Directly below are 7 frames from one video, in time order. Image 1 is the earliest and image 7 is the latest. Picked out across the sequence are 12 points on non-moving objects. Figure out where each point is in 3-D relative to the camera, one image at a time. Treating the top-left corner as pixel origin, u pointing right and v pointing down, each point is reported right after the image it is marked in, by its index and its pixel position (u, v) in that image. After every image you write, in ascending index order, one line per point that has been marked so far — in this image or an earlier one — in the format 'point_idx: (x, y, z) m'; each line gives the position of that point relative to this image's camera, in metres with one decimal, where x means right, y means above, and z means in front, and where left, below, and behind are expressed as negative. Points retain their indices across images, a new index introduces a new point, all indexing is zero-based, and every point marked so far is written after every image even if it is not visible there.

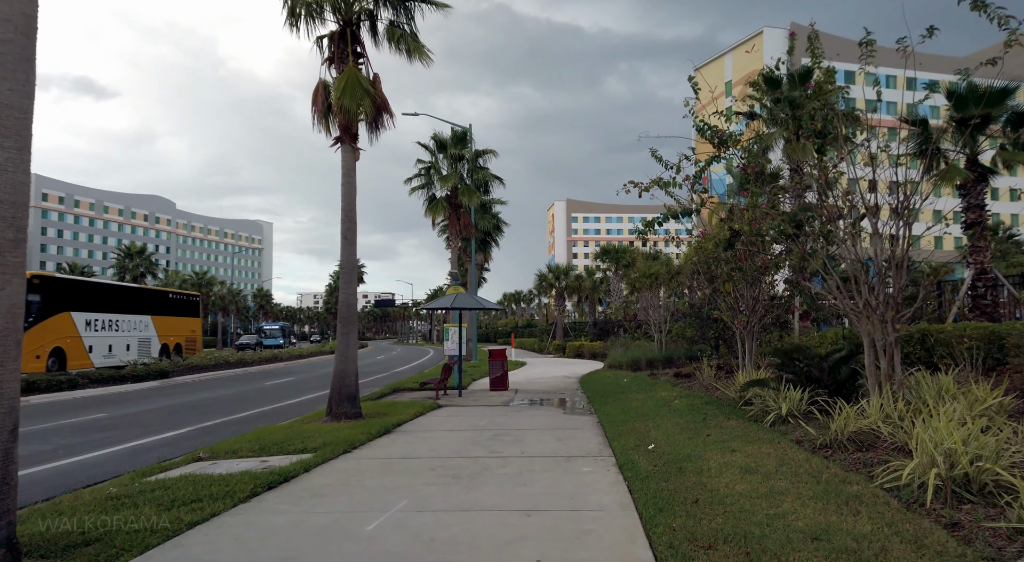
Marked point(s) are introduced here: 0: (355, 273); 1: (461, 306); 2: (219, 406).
0: (-2.7, +0.1, +10.6) m
1: (-1.3, -0.6, +15.2) m
2: (-7.6, -3.2, +15.7) m
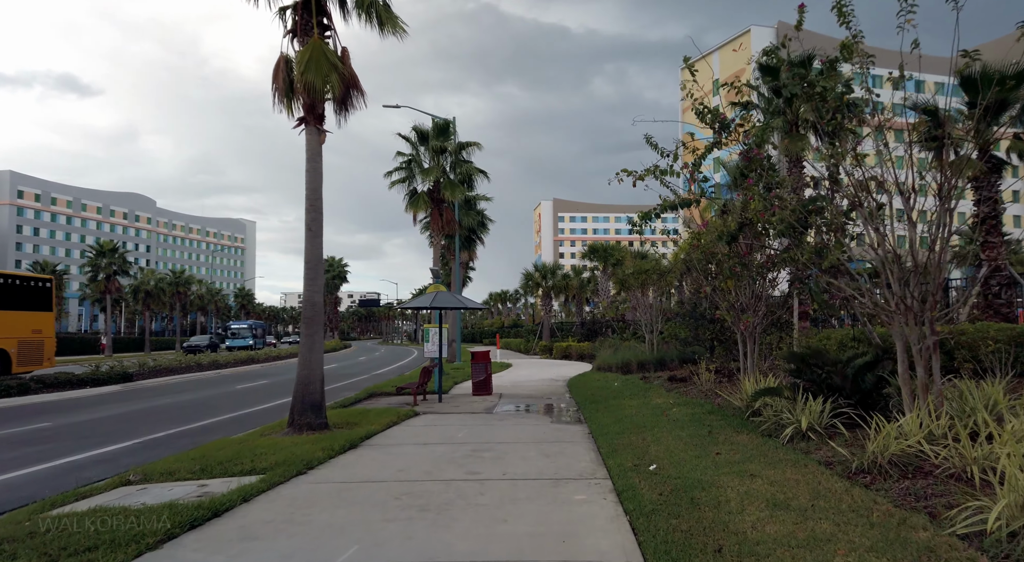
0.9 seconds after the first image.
0: (-3.0, +0.2, +9.6) m
1: (-1.7, -0.6, +14.2) m
2: (-8.0, -3.1, +14.6) m
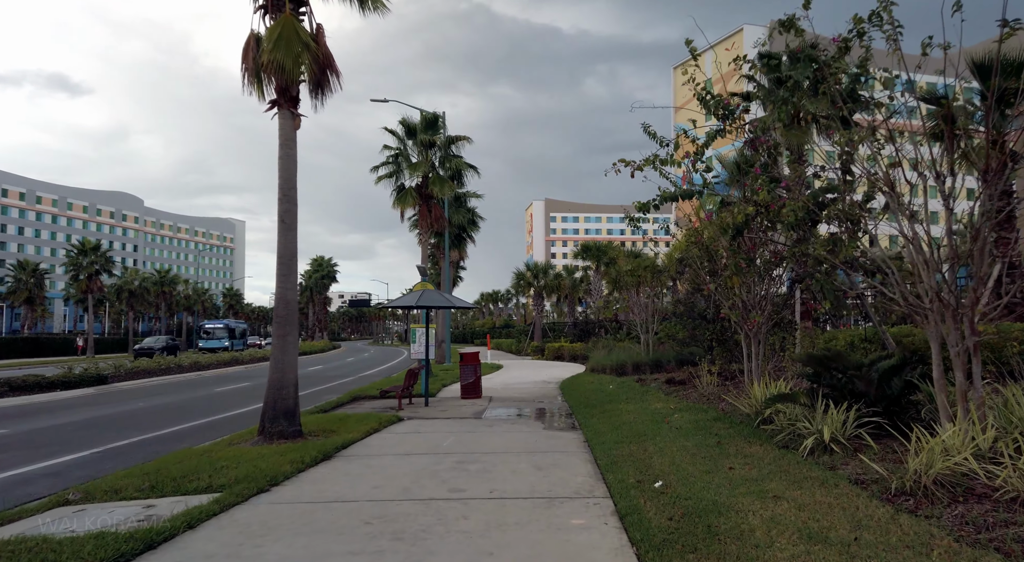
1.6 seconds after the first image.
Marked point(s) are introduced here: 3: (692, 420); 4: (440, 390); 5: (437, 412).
0: (-3.1, +0.2, +8.9) m
1: (-1.9, -0.5, +13.5) m
2: (-8.2, -3.1, +13.8) m
3: (+2.4, -1.8, +8.1) m
4: (-1.9, -2.9, +16.0) m
5: (-1.6, -2.7, +12.7) m
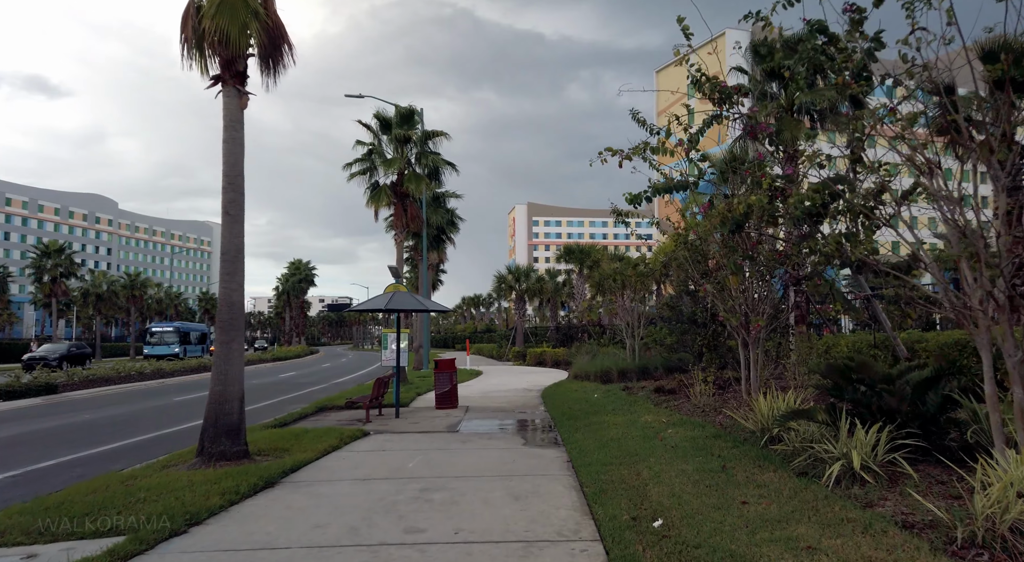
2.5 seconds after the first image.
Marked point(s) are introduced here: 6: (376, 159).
0: (-3.5, +0.3, +7.9) m
1: (-2.3, -0.5, +12.5) m
2: (-8.6, -3.1, +12.6) m
3: (+2.1, -1.8, +7.2) m
4: (-2.4, -2.9, +15.0) m
5: (-2.0, -2.7, +11.7) m
6: (-4.4, +3.9, +19.9) m
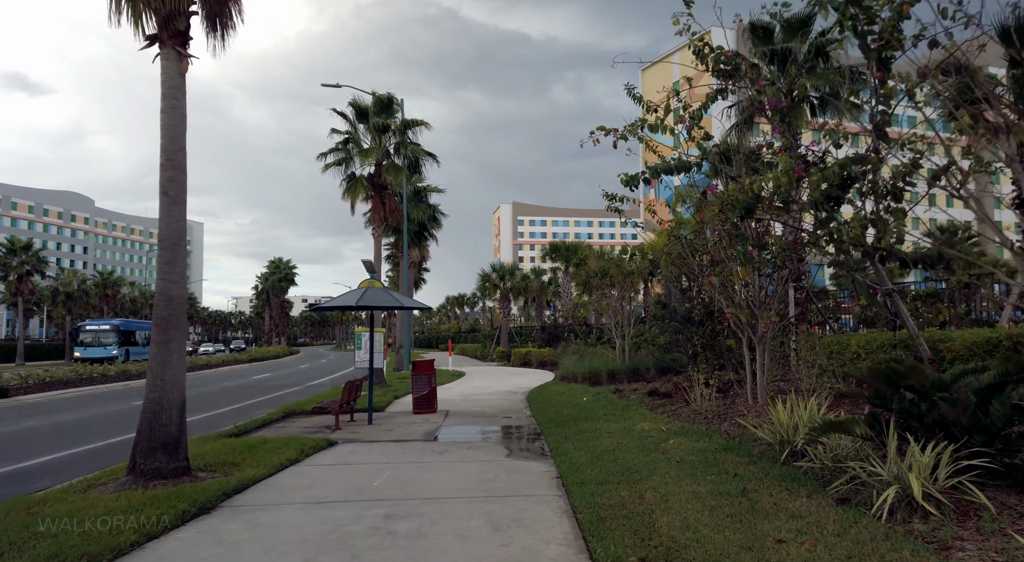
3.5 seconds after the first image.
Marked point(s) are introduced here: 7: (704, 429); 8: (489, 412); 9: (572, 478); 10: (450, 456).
0: (-3.7, +0.4, +6.8) m
1: (-2.6, -0.4, +11.5) m
2: (-9.0, -3.0, +11.4) m
3: (+1.9, -1.7, +6.3) m
4: (-2.8, -2.8, +14.0) m
5: (-2.3, -2.6, +10.7) m
6: (-4.9, +4.0, +18.8) m
7: (+2.3, -1.8, +7.3) m
8: (-0.5, -2.8, +13.2) m
9: (+0.6, -2.0, +6.2) m
10: (-0.8, -2.3, +8.3) m
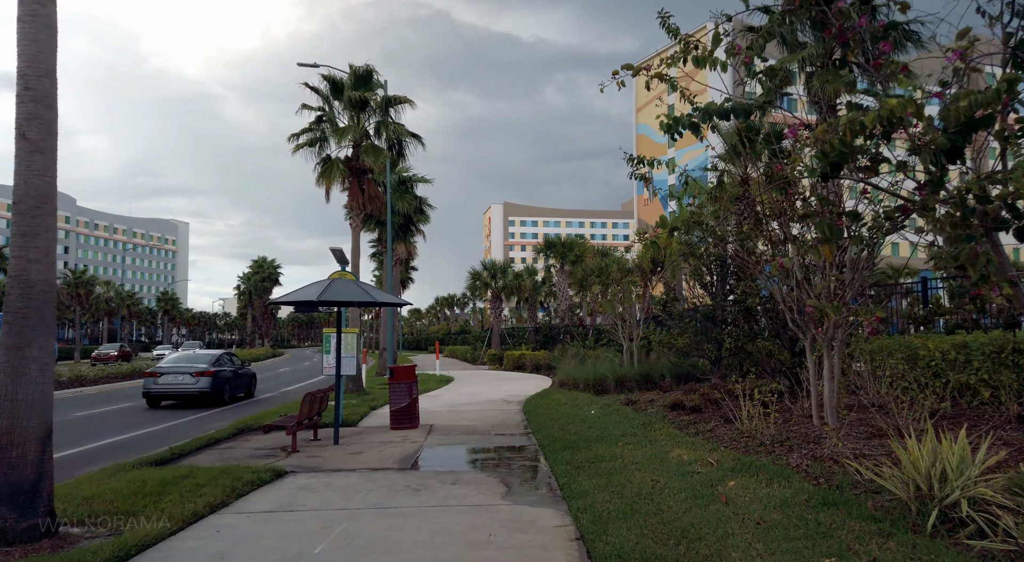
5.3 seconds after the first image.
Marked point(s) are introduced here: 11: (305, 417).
0: (-3.7, +0.5, +4.8) m
1: (-2.7, -0.3, +9.6) m
2: (-9.0, -2.8, +9.4) m
3: (+1.9, -1.6, +4.4) m
4: (-2.9, -2.7, +12.0) m
5: (-2.4, -2.5, +8.8) m
6: (-5.1, +4.2, +16.8) m
7: (+2.3, -1.6, +5.4) m
8: (-0.6, -2.7, +11.2) m
9: (+0.6, -1.8, +4.2) m
10: (-0.9, -2.2, +6.3) m
11: (-3.1, -2.0, +9.3) m
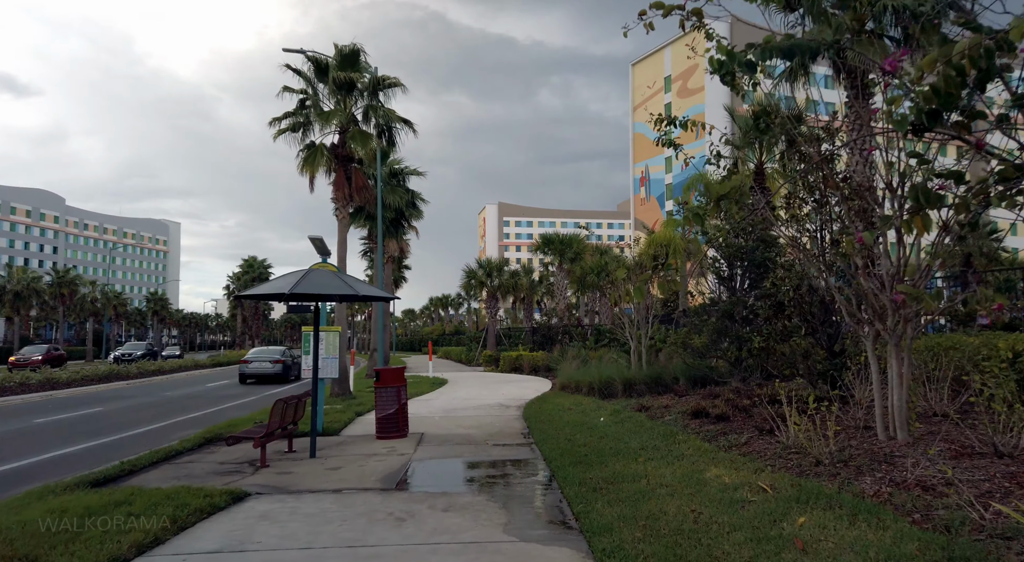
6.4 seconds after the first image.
0: (-3.6, +0.7, +3.7) m
1: (-2.7, -0.2, +8.4) m
2: (-9.0, -2.7, +8.2) m
3: (+1.9, -1.4, +3.3) m
4: (-2.9, -2.5, +10.9) m
5: (-2.4, -2.4, +7.6) m
6: (-5.1, +4.3, +15.7) m
7: (+2.3, -1.5, +4.3) m
8: (-0.6, -2.5, +10.1) m
9: (+0.6, -1.7, +3.1) m
10: (-0.8, -2.1, +5.2) m
11: (-3.1, -1.9, +8.1) m
